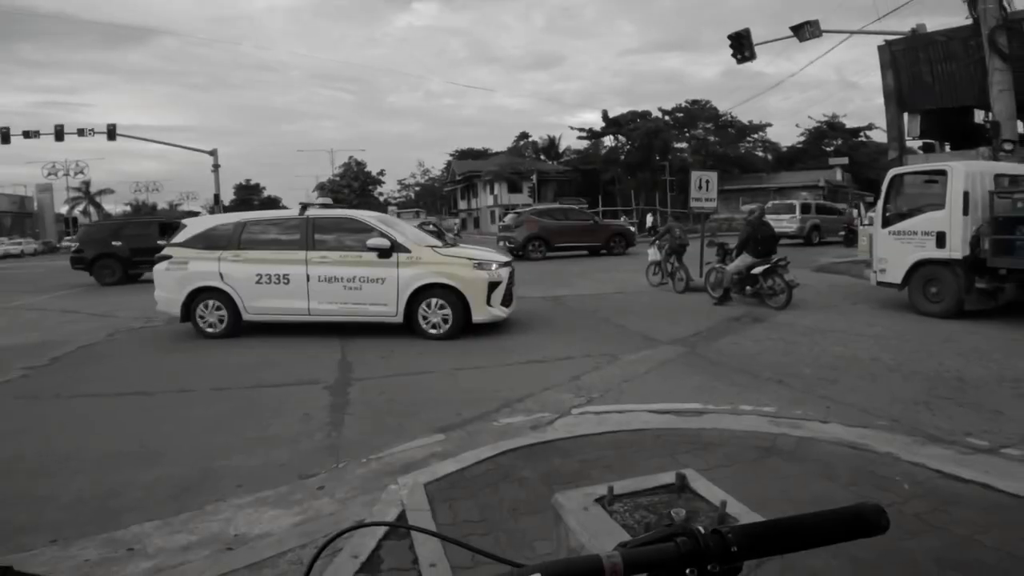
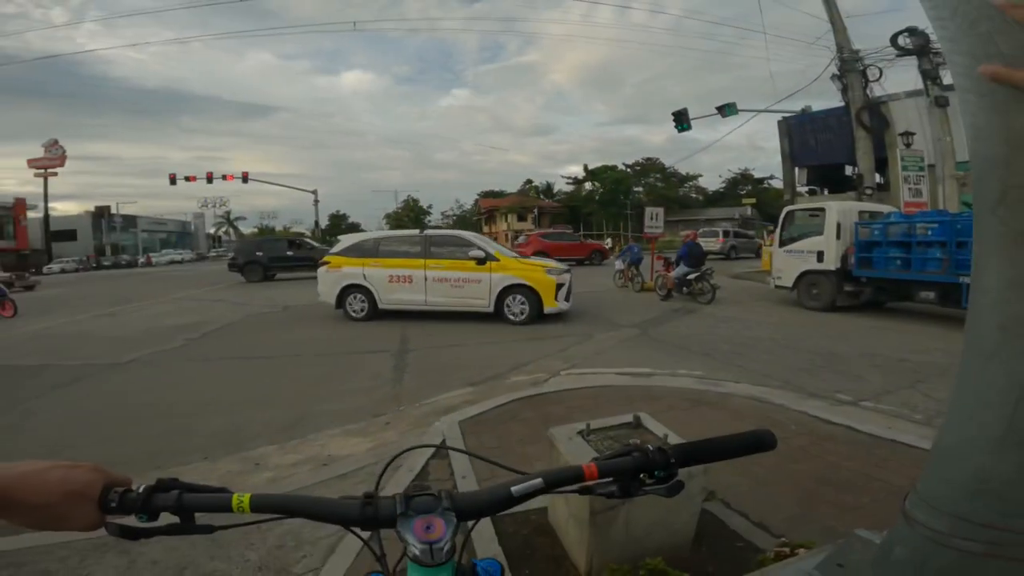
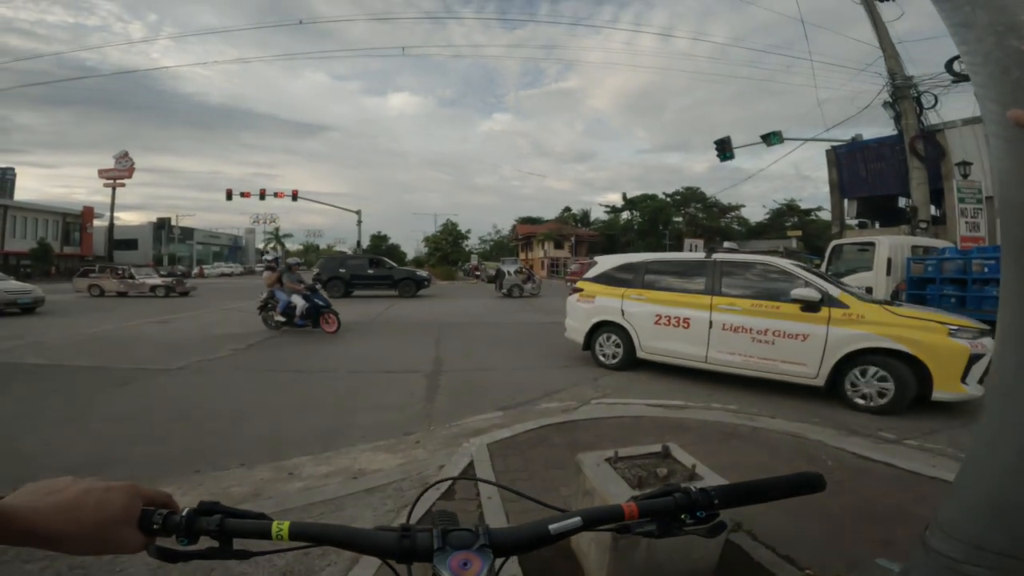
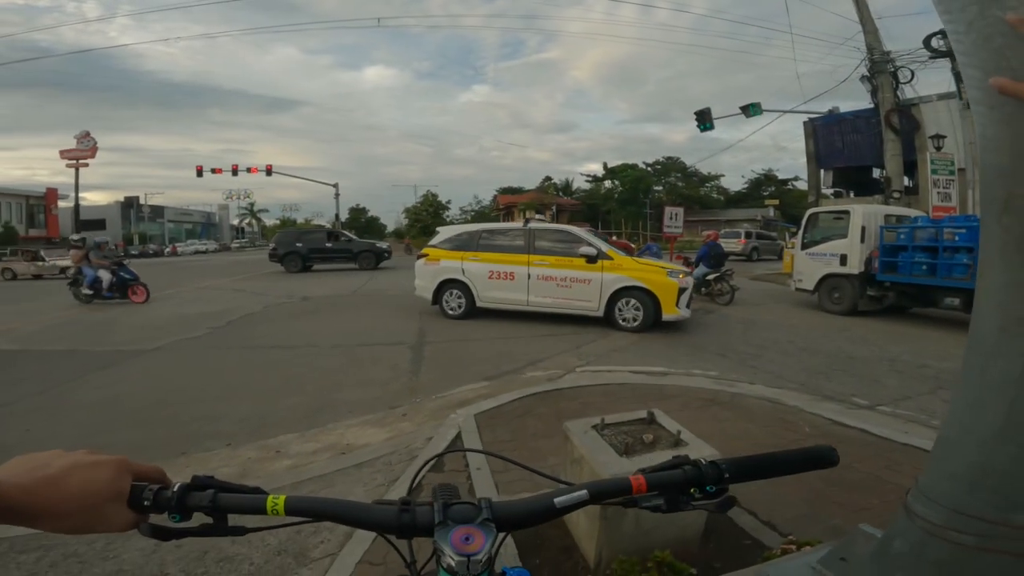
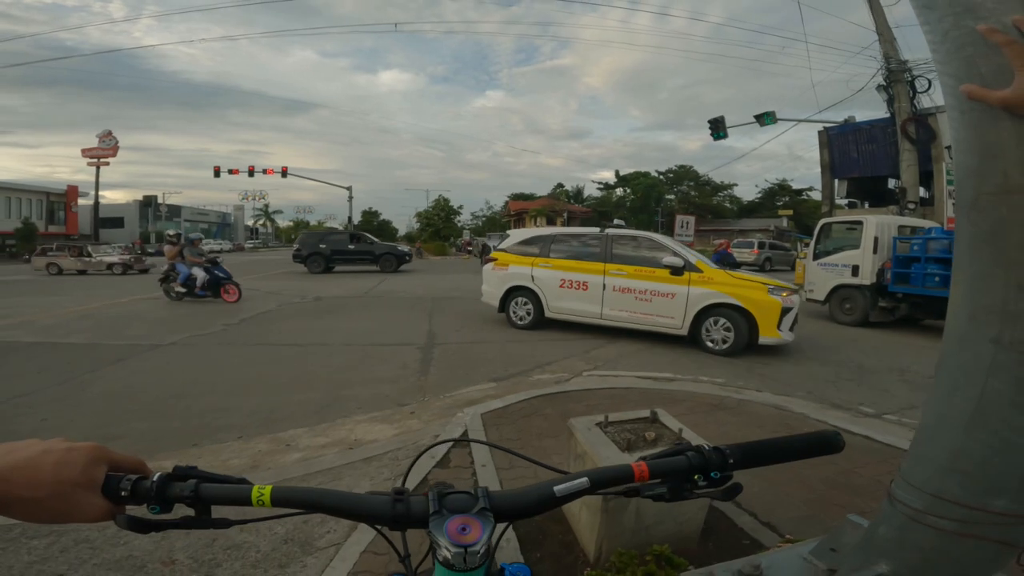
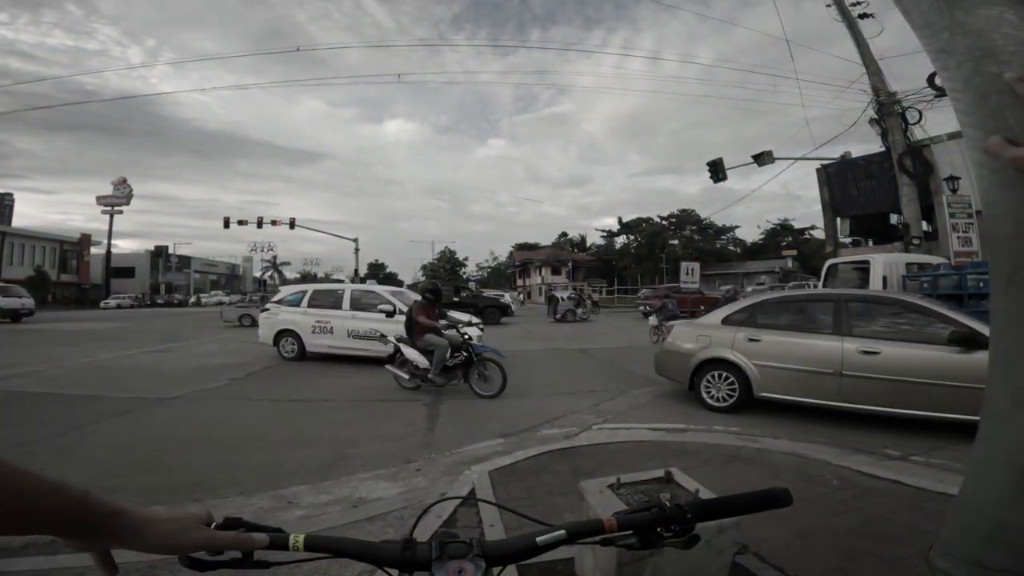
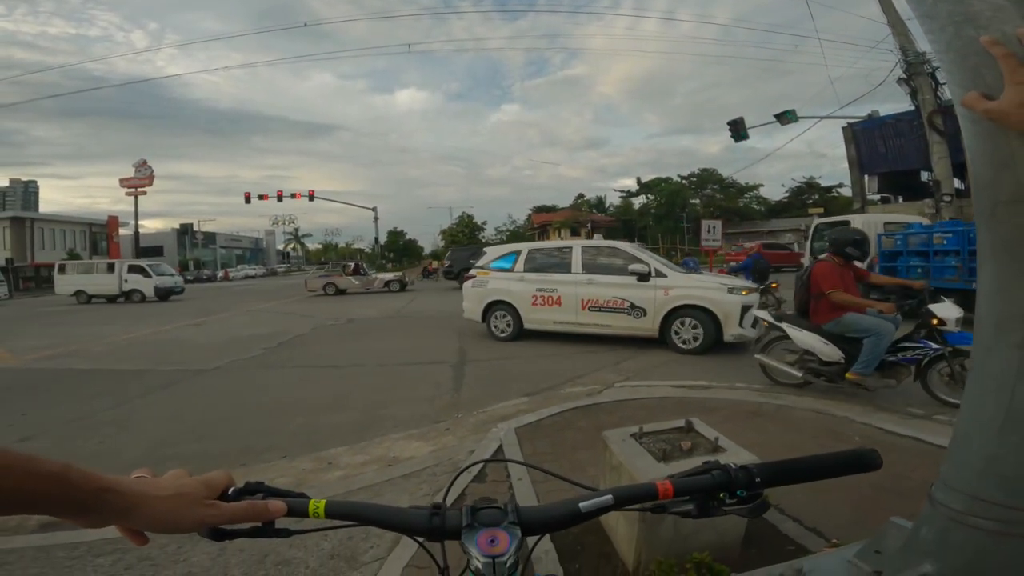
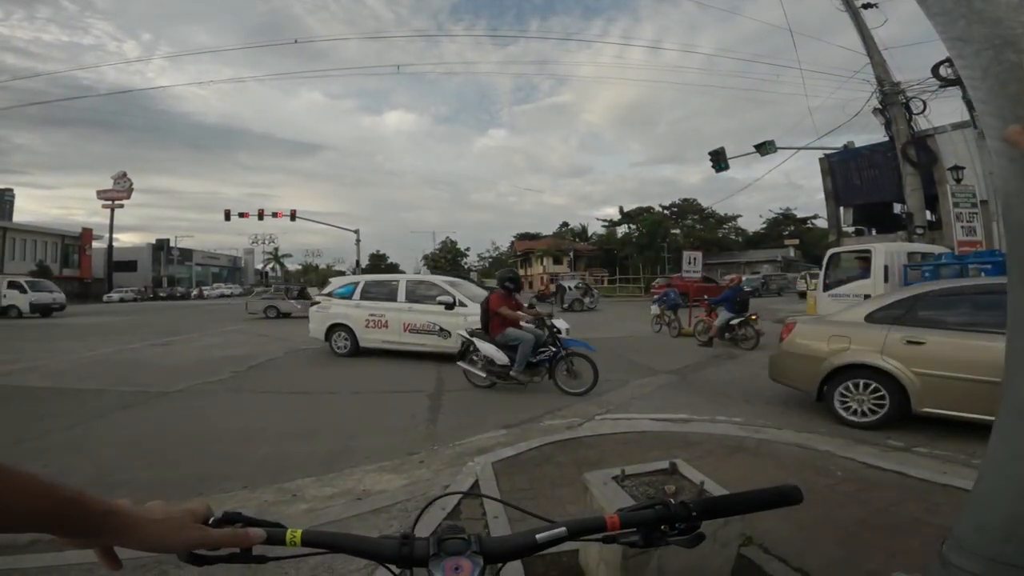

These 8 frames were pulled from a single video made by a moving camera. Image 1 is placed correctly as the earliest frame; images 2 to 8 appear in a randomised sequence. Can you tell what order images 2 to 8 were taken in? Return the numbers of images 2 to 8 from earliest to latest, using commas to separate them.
2, 4, 5, 3, 6, 8, 7
